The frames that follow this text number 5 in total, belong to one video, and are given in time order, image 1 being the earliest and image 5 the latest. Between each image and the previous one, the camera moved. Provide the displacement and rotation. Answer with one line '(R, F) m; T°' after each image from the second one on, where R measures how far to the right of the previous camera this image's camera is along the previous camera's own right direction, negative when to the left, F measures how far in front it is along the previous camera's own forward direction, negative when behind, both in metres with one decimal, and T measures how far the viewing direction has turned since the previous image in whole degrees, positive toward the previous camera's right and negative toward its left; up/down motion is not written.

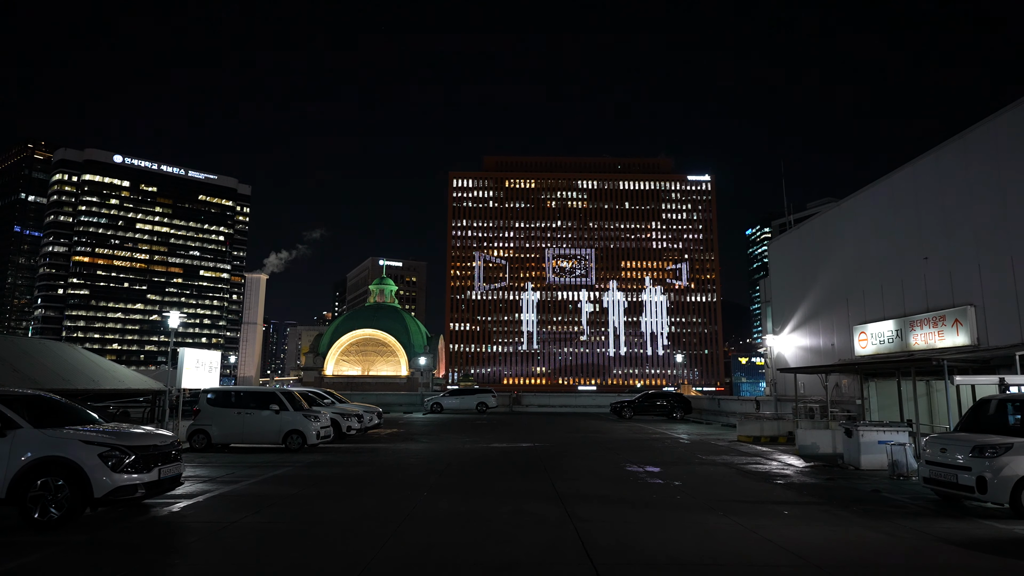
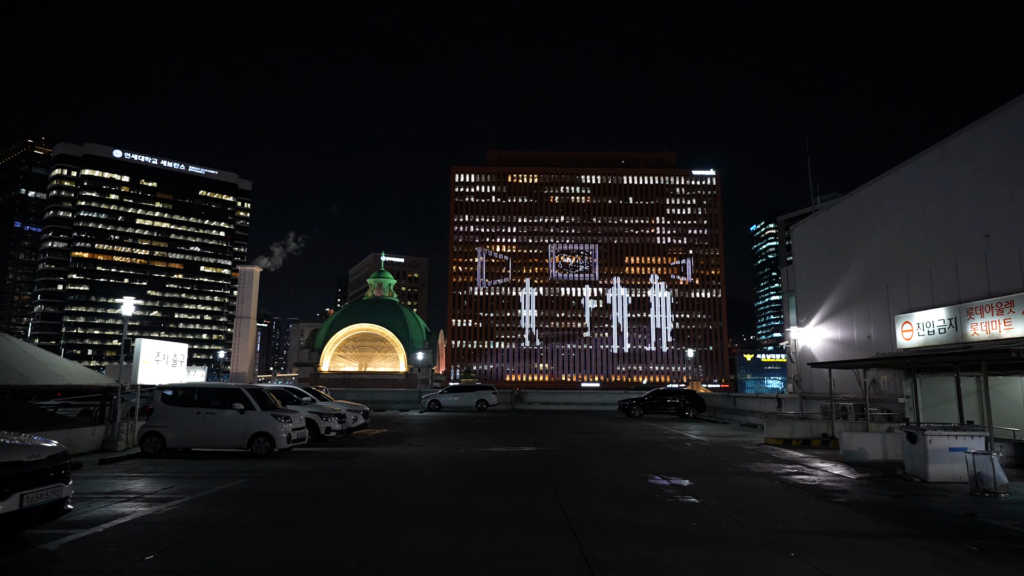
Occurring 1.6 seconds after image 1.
(+0.1, +2.5) m; 0°
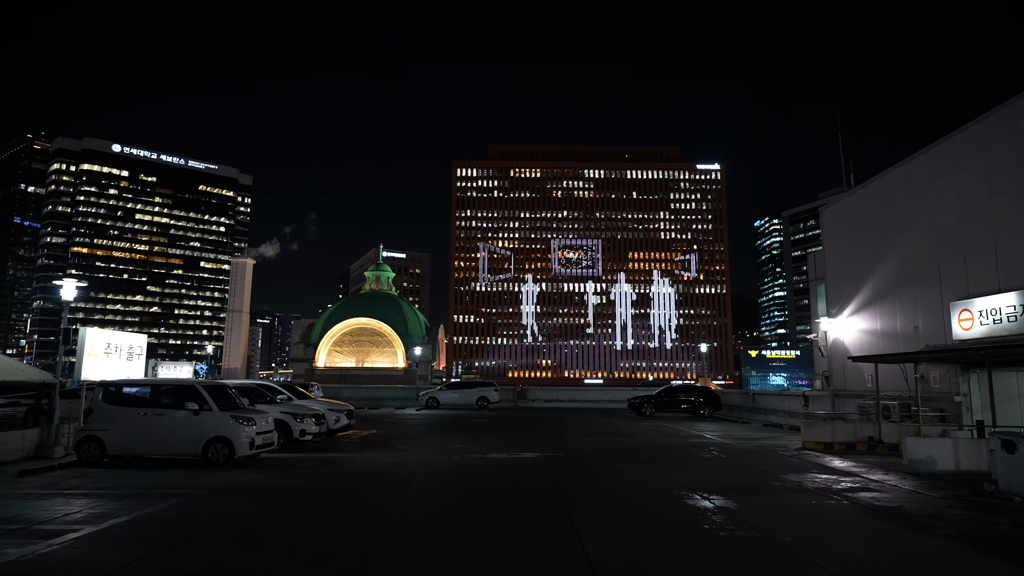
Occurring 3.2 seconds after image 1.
(0.0, +2.5) m; 0°
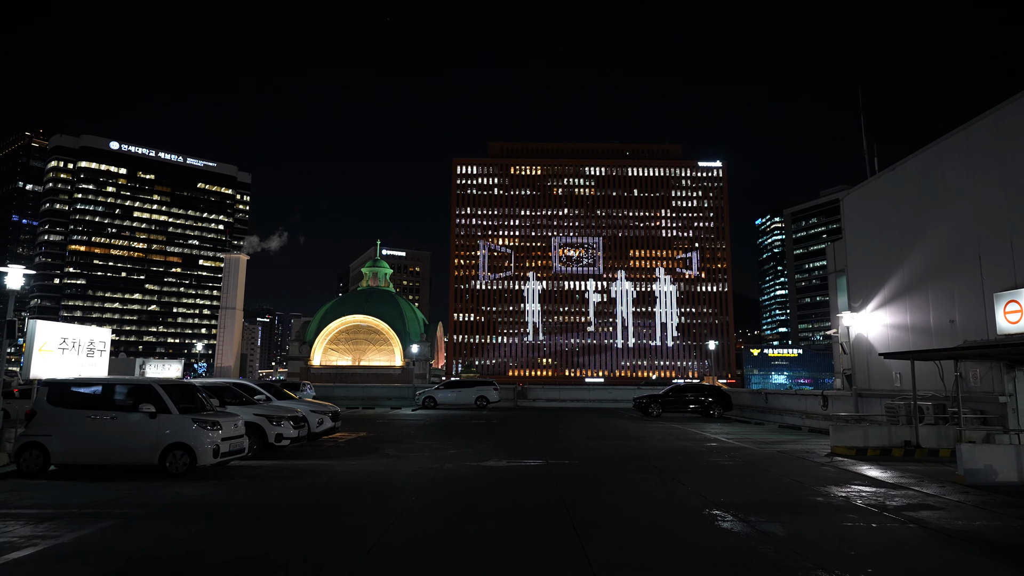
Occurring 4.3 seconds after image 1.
(0.0, +1.7) m; 0°
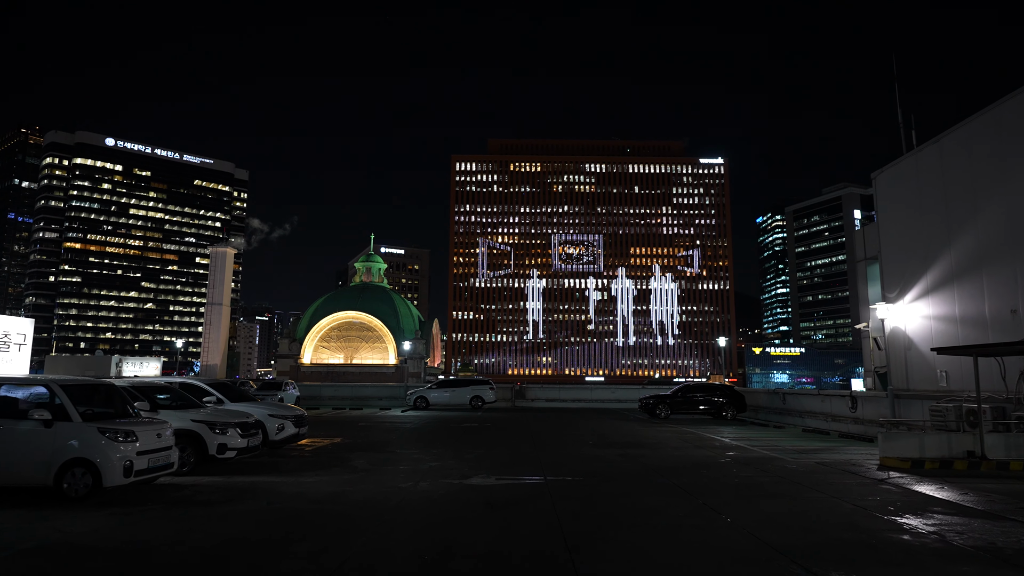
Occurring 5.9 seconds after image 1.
(+0.2, +2.5) m; 0°
